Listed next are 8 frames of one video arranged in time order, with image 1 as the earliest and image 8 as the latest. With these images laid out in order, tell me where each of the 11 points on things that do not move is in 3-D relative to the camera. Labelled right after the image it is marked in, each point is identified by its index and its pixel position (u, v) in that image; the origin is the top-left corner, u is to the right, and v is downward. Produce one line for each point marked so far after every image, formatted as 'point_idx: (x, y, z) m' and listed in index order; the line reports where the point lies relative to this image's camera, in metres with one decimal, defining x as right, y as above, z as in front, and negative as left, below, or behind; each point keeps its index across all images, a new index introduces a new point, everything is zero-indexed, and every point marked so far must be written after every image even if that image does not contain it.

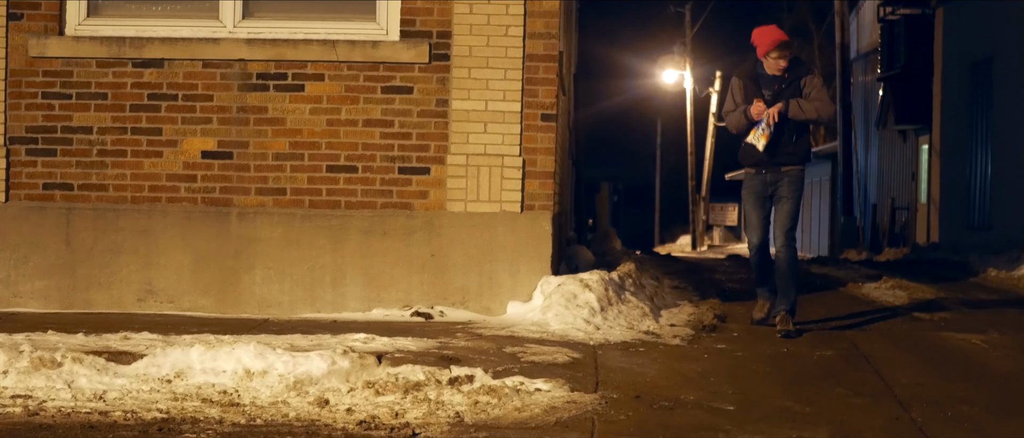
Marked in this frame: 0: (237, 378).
0: (-1.1, -0.6, +5.7) m
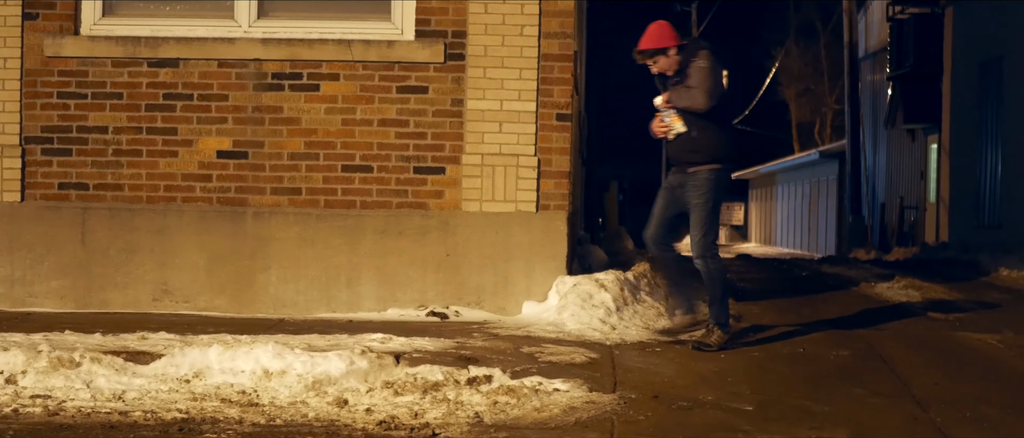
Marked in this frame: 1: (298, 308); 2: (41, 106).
0: (-1.0, -0.6, +5.7) m
1: (-1.1, -0.4, +7.4) m
2: (-2.4, +0.6, +7.5) m
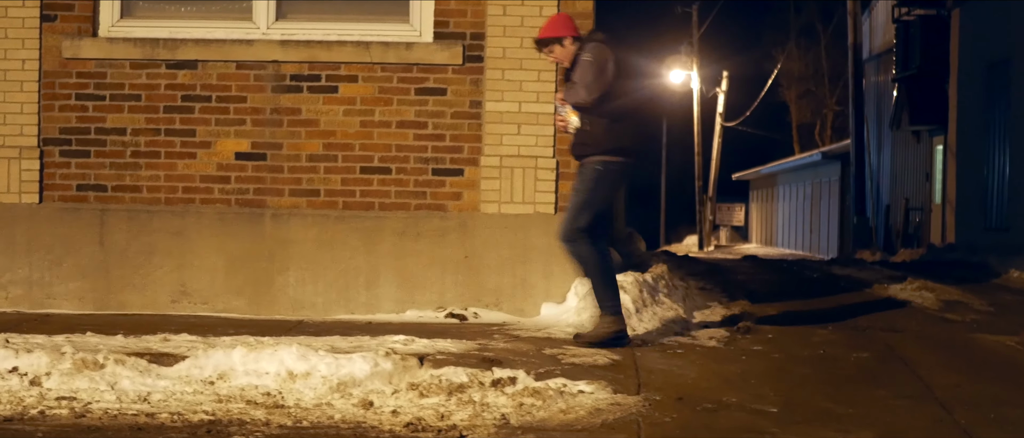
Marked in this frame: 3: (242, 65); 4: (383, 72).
0: (-0.9, -0.6, +5.7) m
1: (-1.0, -0.4, +7.4) m
2: (-2.3, +0.6, +7.5) m
3: (-1.4, +0.8, +7.4) m
4: (-0.6, +0.7, +7.4) m
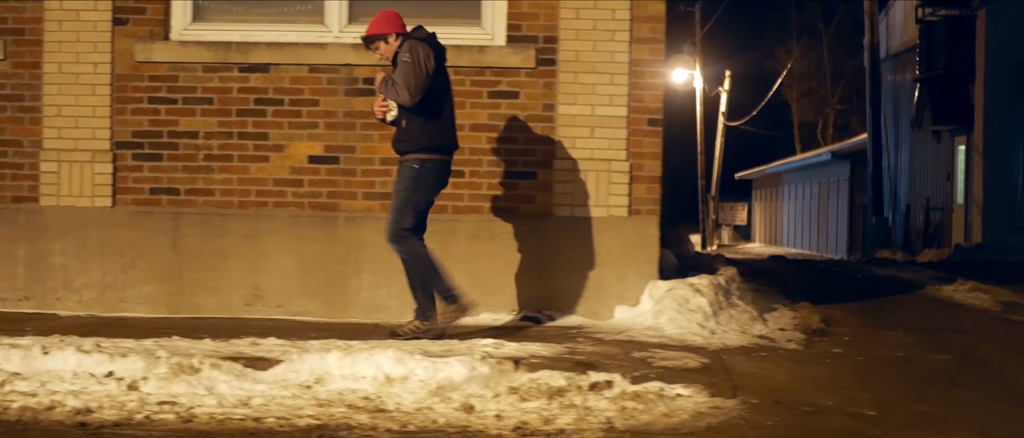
0: (-0.5, -0.6, +5.8) m
1: (-0.6, -0.5, +7.4) m
2: (-1.9, +0.5, +7.5) m
3: (-1.0, +0.8, +7.4) m
4: (-0.3, +0.7, +7.4) m
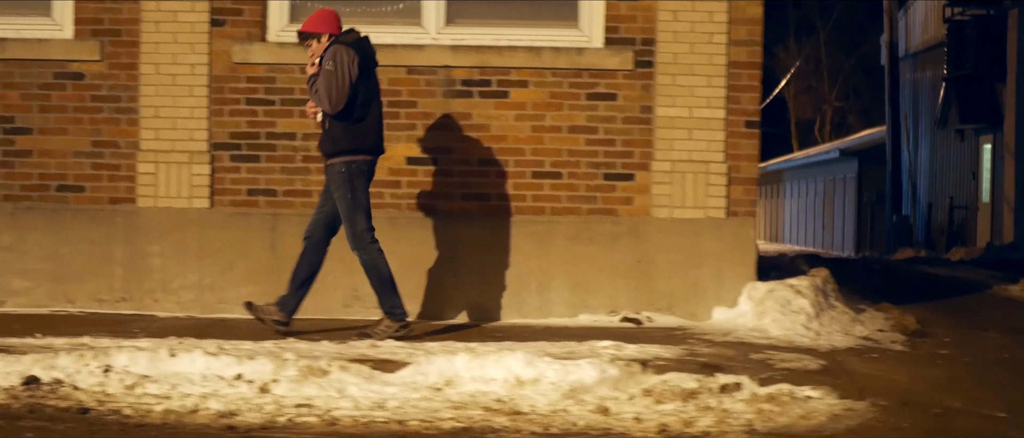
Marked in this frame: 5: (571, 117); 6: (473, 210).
0: (0.0, -0.7, +5.8) m
1: (-0.1, -0.5, +7.4) m
2: (-1.4, +0.5, +7.5) m
3: (-0.5, +0.8, +7.4) m
4: (+0.2, +0.7, +7.4) m
5: (+0.3, +0.5, +7.4) m
6: (-0.2, 0.0, +7.5) m
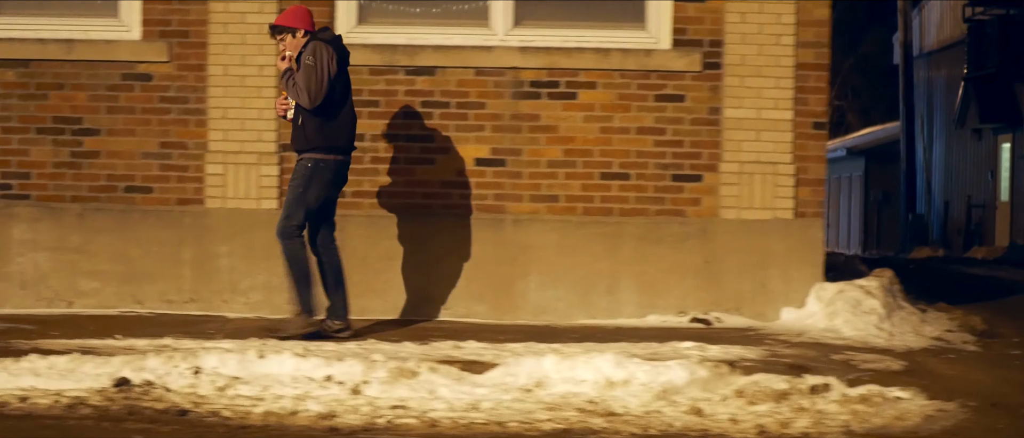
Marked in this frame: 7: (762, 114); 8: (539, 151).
0: (+0.3, -0.7, +5.8) m
1: (+0.2, -0.5, +7.4) m
2: (-1.1, +0.5, +7.5) m
3: (-0.2, +0.7, +7.5) m
4: (+0.6, +0.7, +7.4) m
5: (+0.6, +0.5, +7.5) m
6: (+0.1, 0.0, +7.5) m
7: (+1.3, +0.5, +7.4) m
8: (+0.1, +0.3, +7.5) m
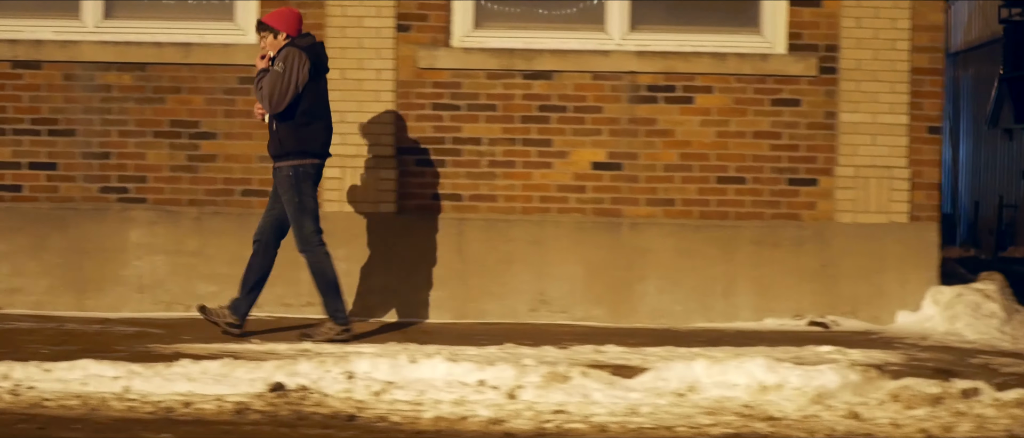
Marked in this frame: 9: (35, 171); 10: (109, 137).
0: (+1.0, -0.7, +5.9) m
1: (+0.8, -0.5, +7.5) m
2: (-0.5, +0.5, +7.5) m
3: (+0.4, +0.7, +7.5) m
4: (+1.1, +0.7, +7.5) m
5: (+1.2, +0.5, +7.5) m
6: (+0.7, 0.0, +7.5) m
7: (+1.8, +0.5, +7.5) m
8: (+0.7, +0.3, +7.5) m
9: (-2.4, +0.2, +7.6) m
10: (-2.1, +0.4, +7.6) m
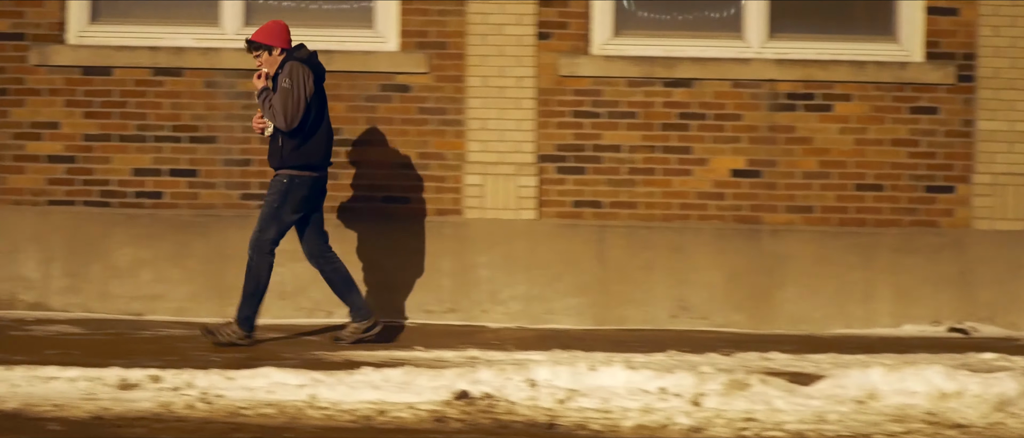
0: (+1.7, -0.7, +5.9) m
1: (+1.5, -0.5, +7.5) m
2: (+0.2, +0.5, +7.6) m
3: (+1.2, +0.7, +7.5) m
4: (+1.9, +0.7, +7.6) m
5: (+2.0, +0.5, +7.6) m
6: (+1.5, 0.0, +7.6) m
7: (+2.6, +0.5, +7.5) m
8: (+1.4, +0.3, +7.6) m
9: (-1.7, +0.2, +7.6) m
10: (-1.3, +0.4, +7.6) m
